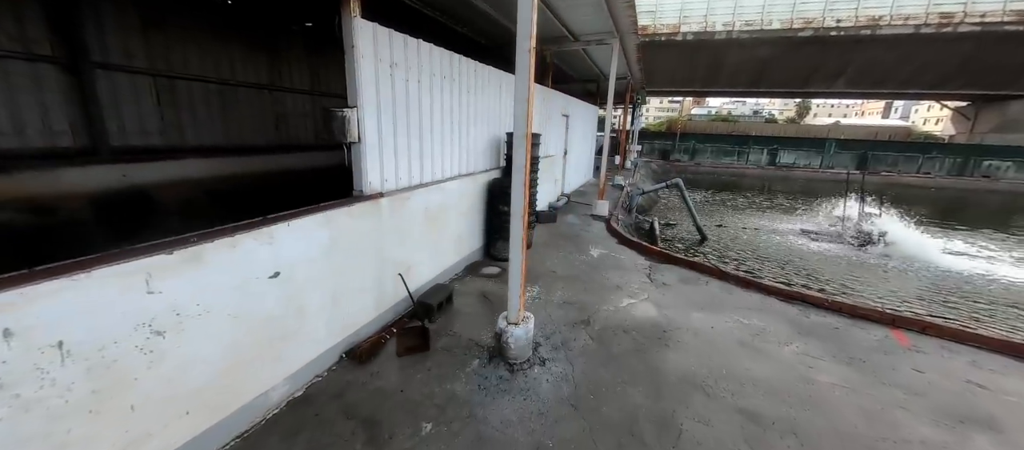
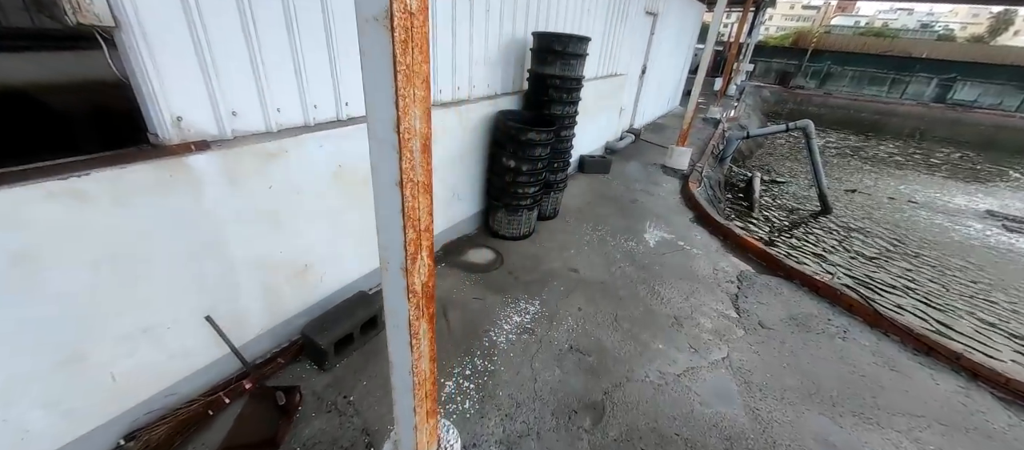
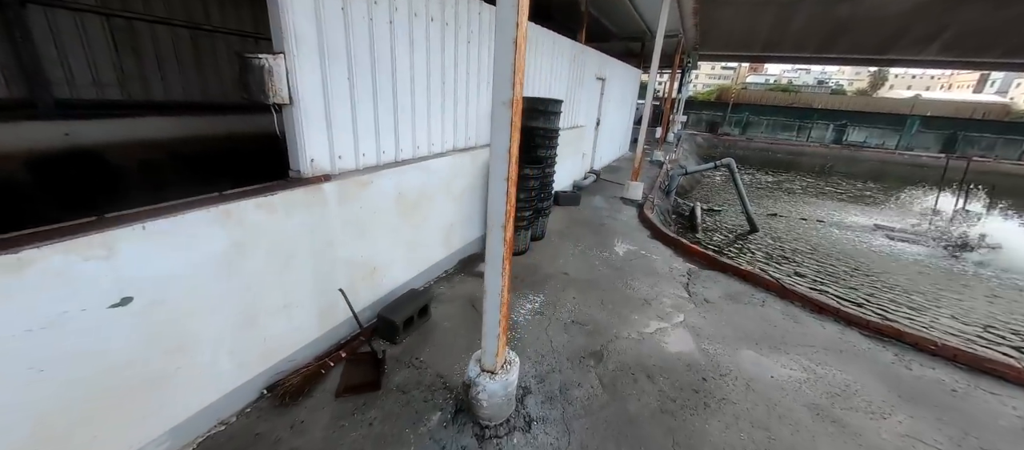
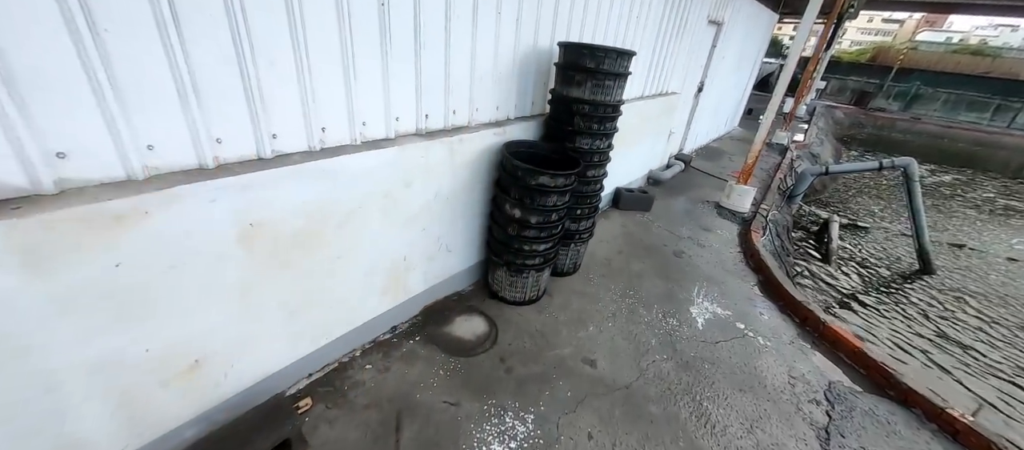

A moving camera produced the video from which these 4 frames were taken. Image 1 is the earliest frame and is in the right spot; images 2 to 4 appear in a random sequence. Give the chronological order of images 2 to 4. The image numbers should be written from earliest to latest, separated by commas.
3, 2, 4
